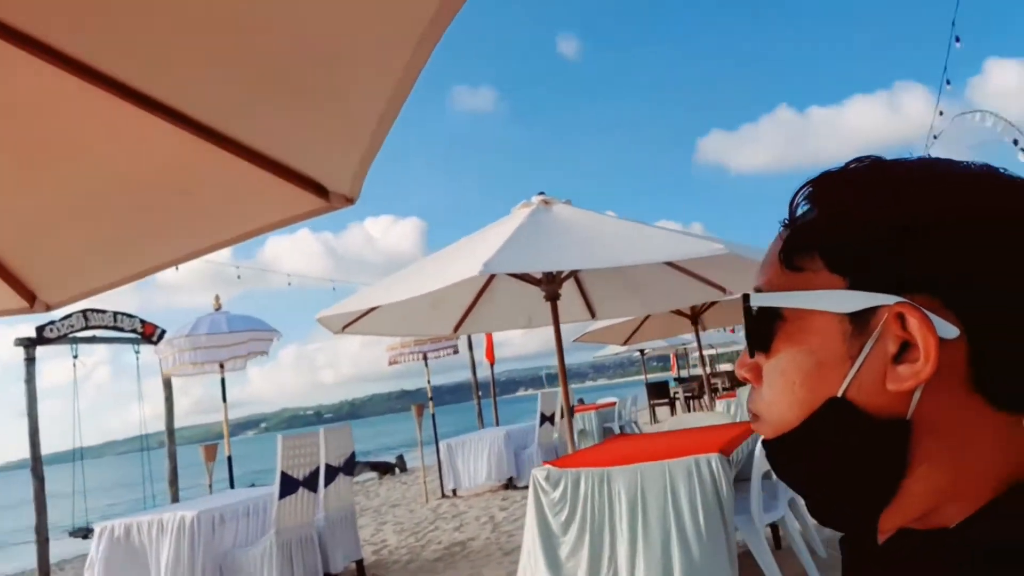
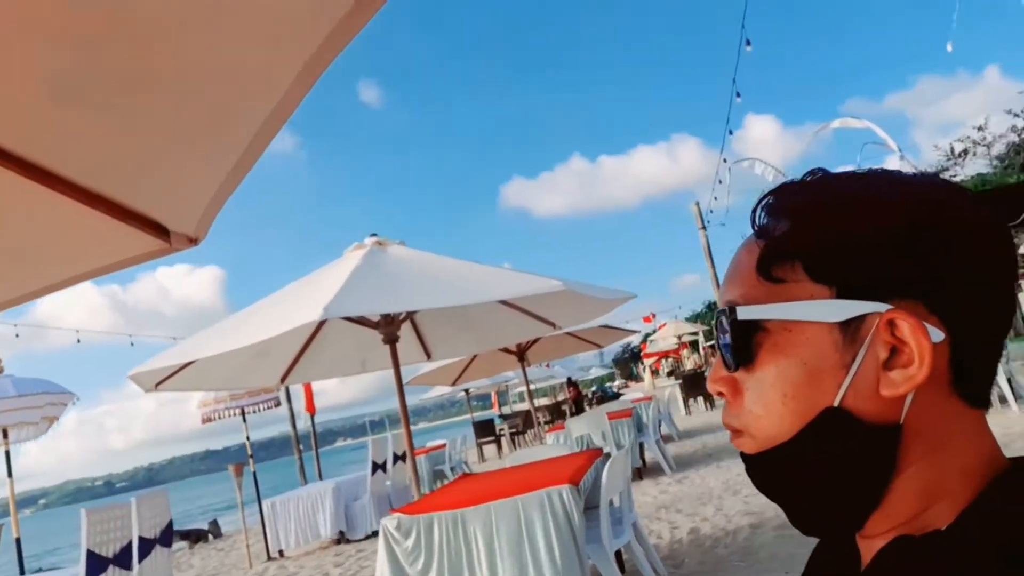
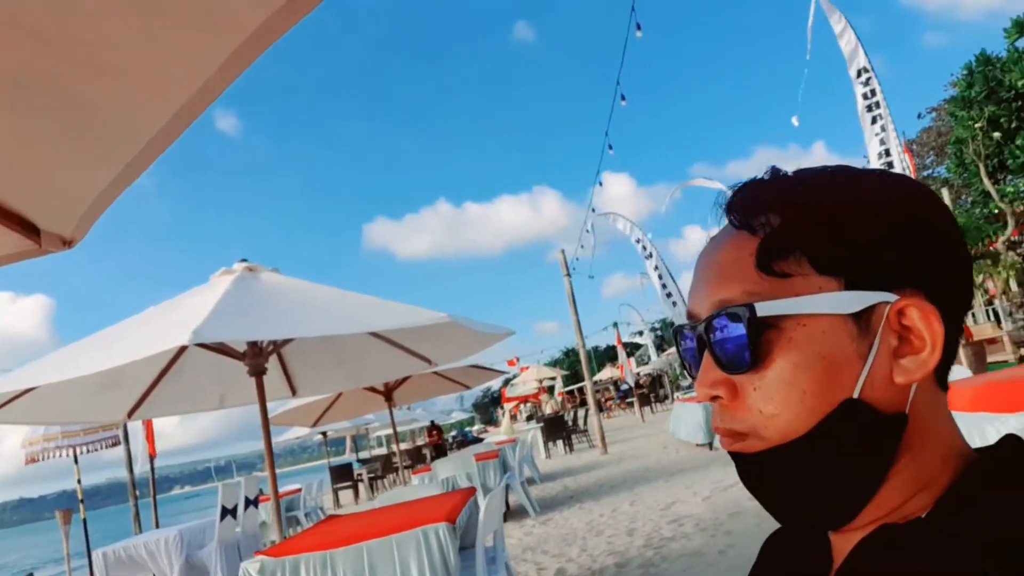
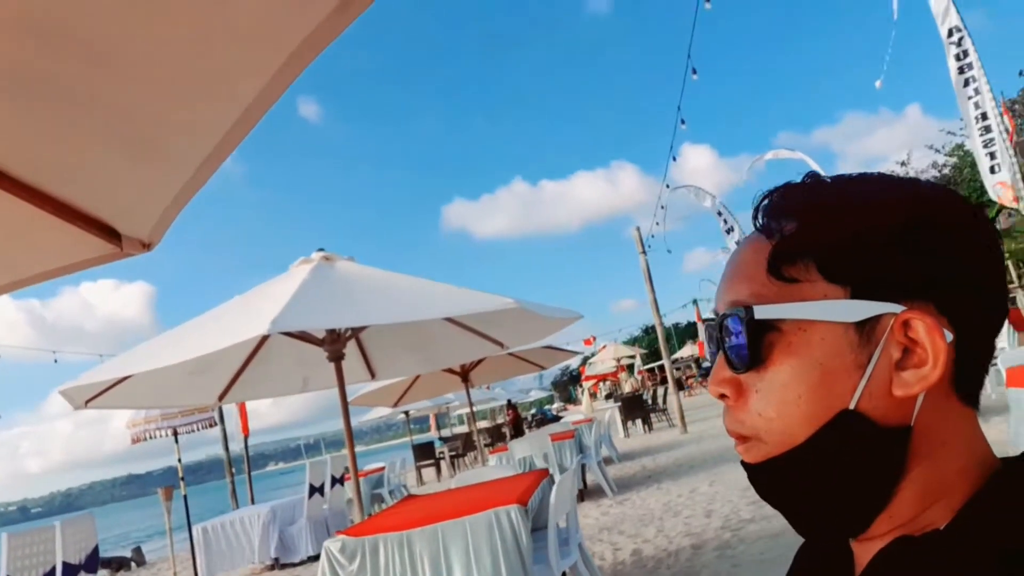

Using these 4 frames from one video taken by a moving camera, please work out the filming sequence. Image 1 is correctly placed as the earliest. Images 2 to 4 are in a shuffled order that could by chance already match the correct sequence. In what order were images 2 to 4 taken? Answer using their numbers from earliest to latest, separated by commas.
2, 4, 3
